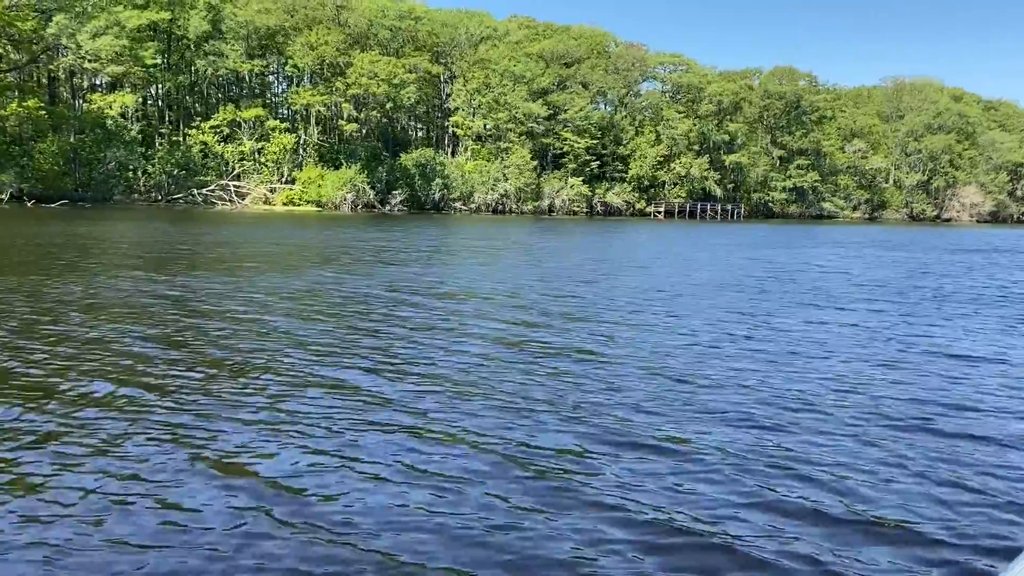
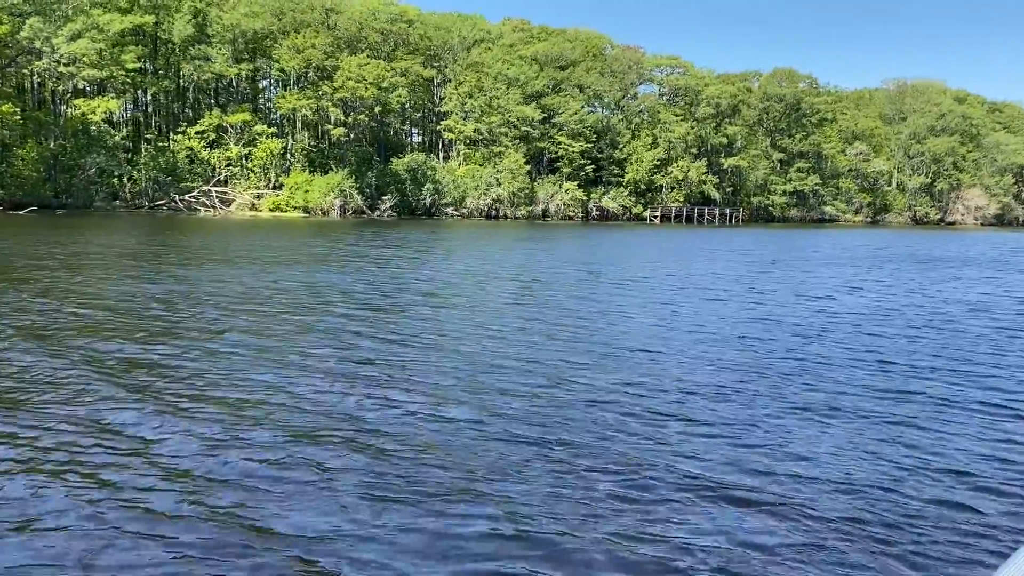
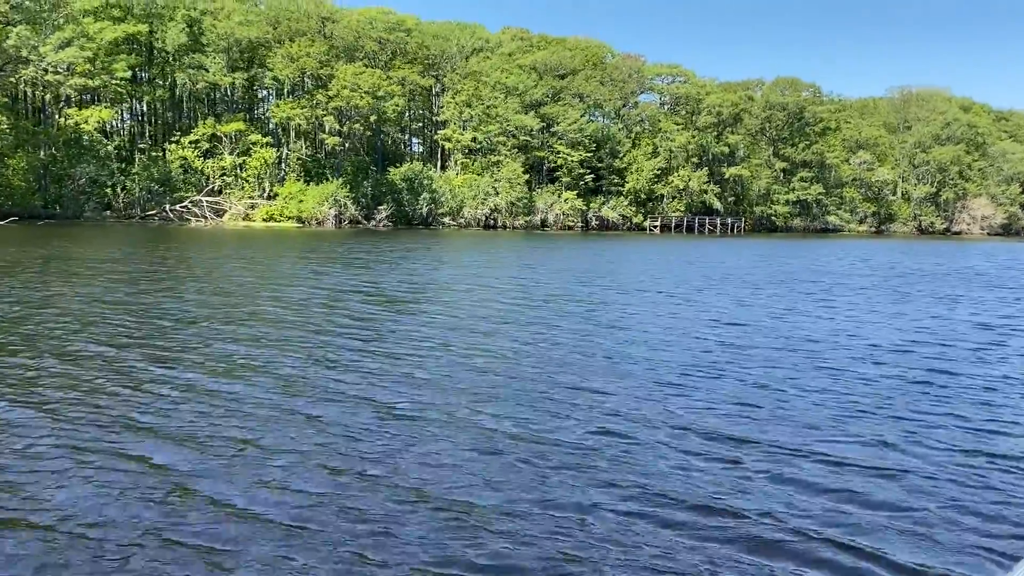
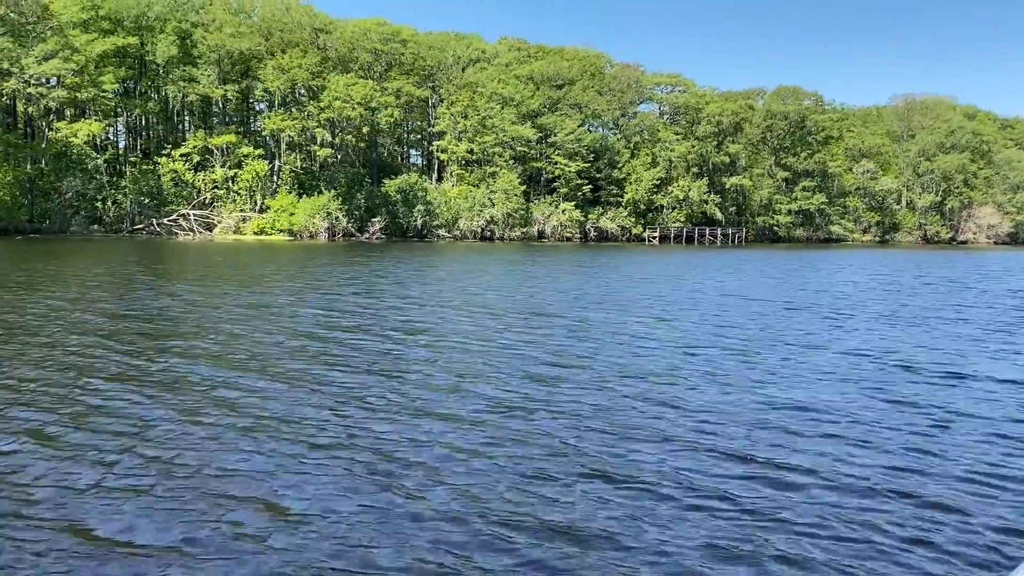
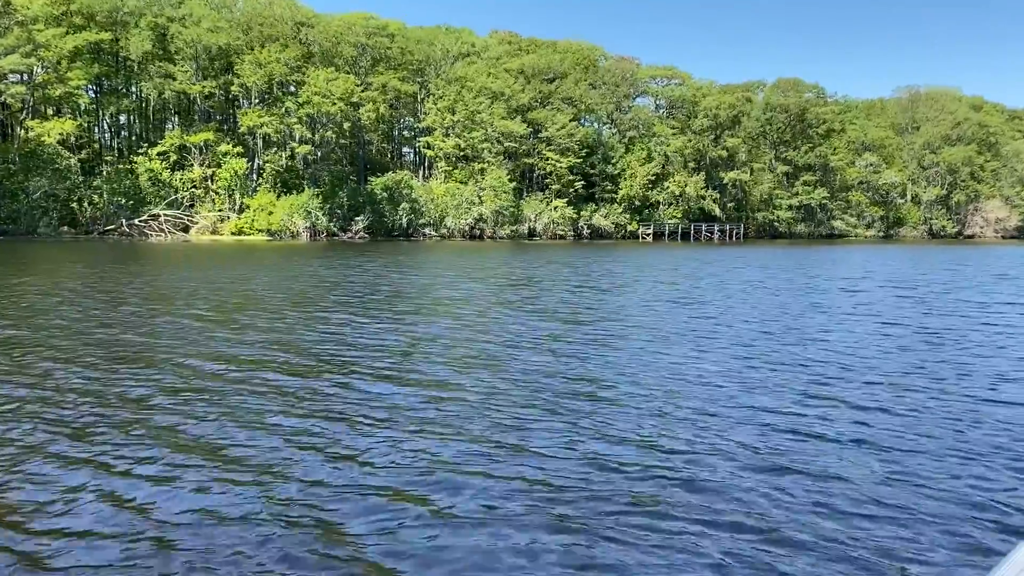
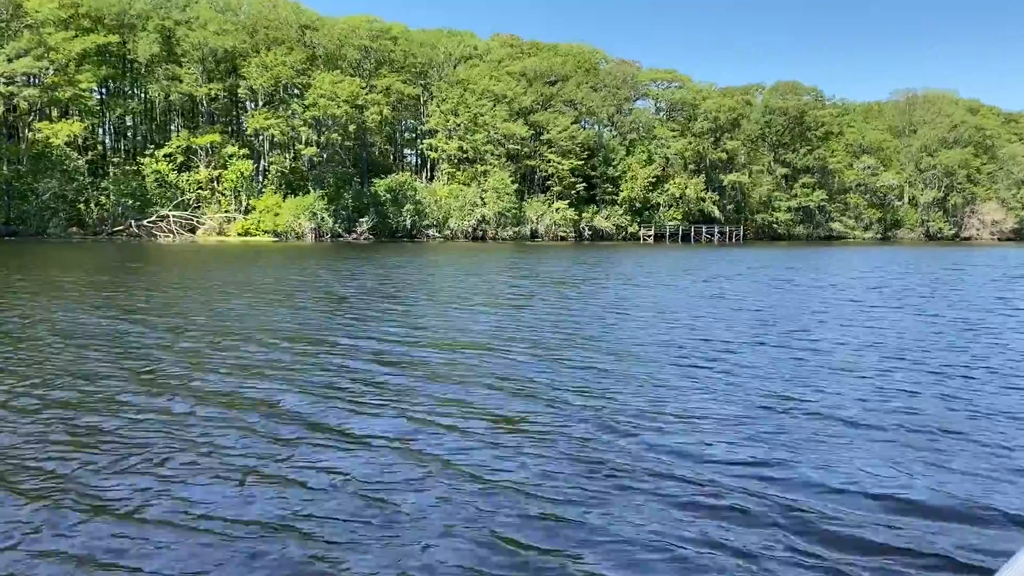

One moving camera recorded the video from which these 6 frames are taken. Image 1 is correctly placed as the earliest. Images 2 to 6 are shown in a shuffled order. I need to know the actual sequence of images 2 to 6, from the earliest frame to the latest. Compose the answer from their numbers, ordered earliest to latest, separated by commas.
2, 3, 4, 6, 5
